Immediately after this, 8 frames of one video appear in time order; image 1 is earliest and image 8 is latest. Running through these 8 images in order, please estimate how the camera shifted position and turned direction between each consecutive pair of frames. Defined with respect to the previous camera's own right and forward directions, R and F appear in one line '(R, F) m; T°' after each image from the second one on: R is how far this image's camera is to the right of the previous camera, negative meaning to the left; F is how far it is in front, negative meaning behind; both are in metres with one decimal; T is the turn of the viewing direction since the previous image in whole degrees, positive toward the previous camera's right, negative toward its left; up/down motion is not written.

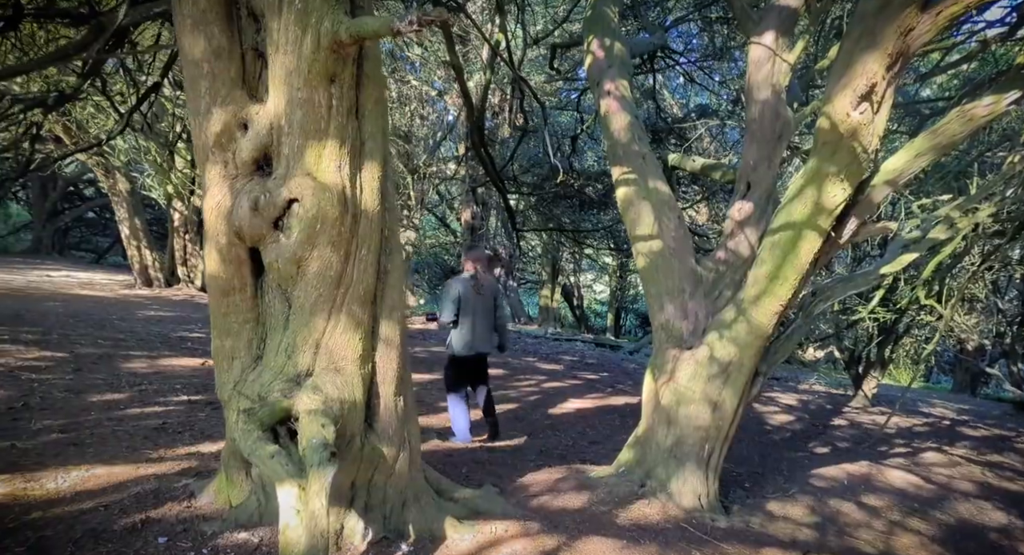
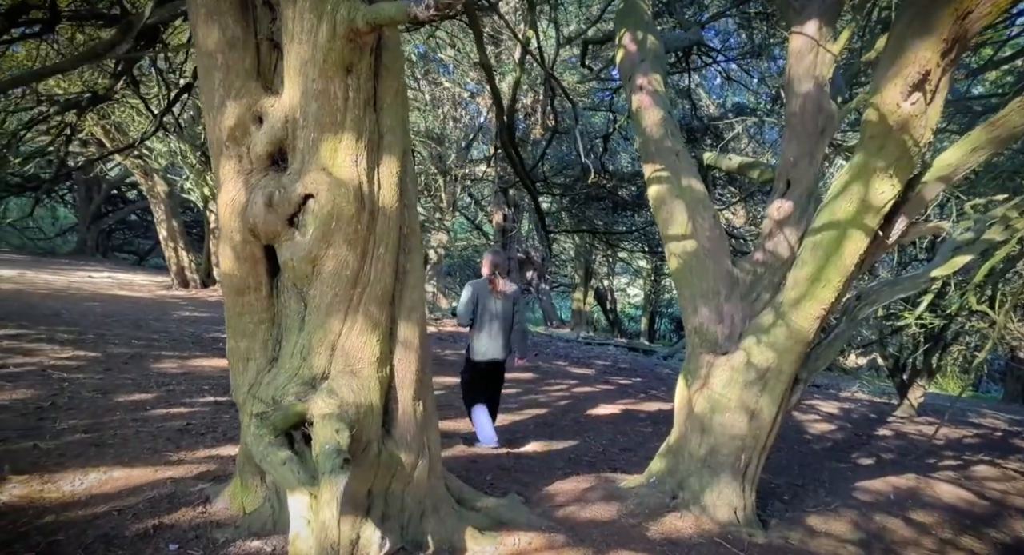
(0.0, +0.2) m; -3°
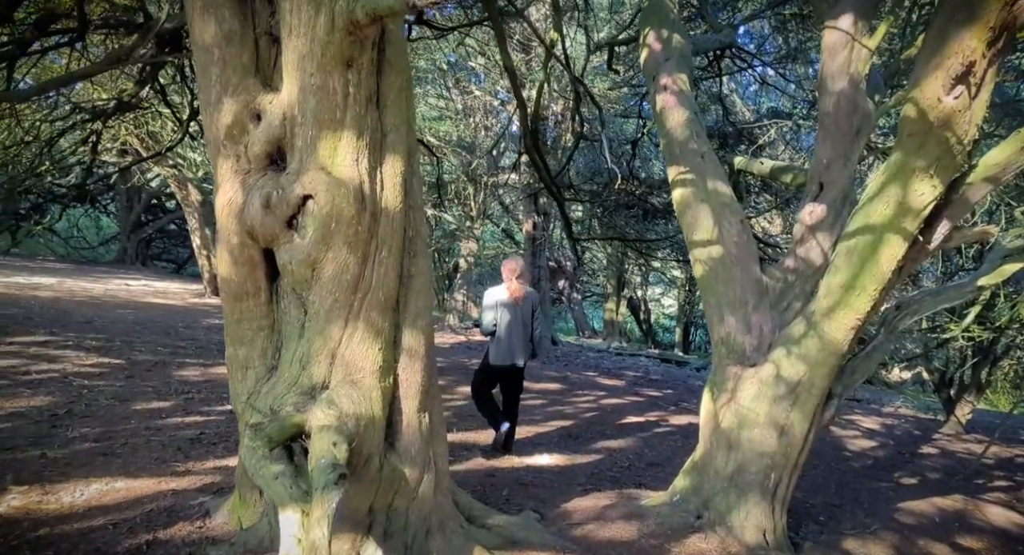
(+0.1, +0.2) m; -3°
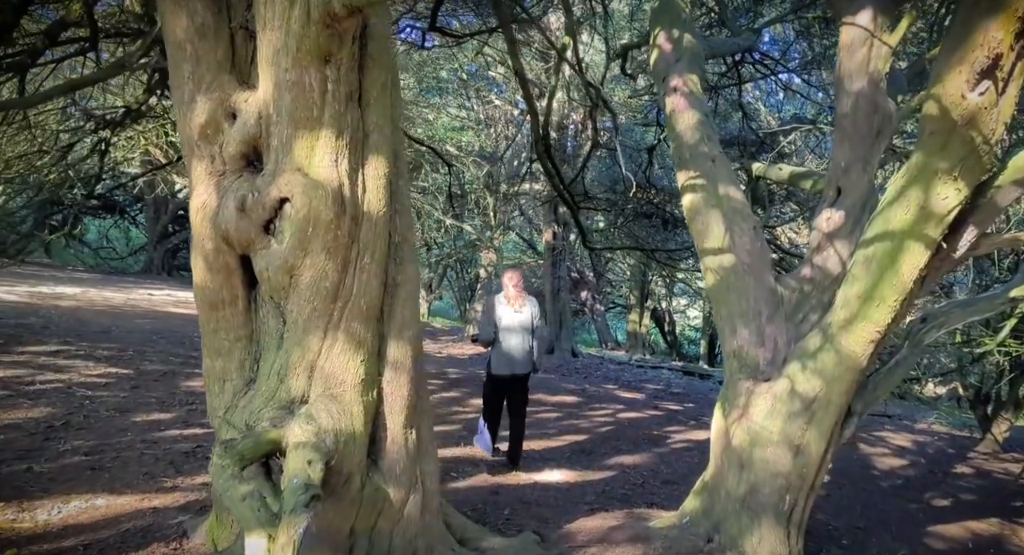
(+0.2, +0.2) m; -2°
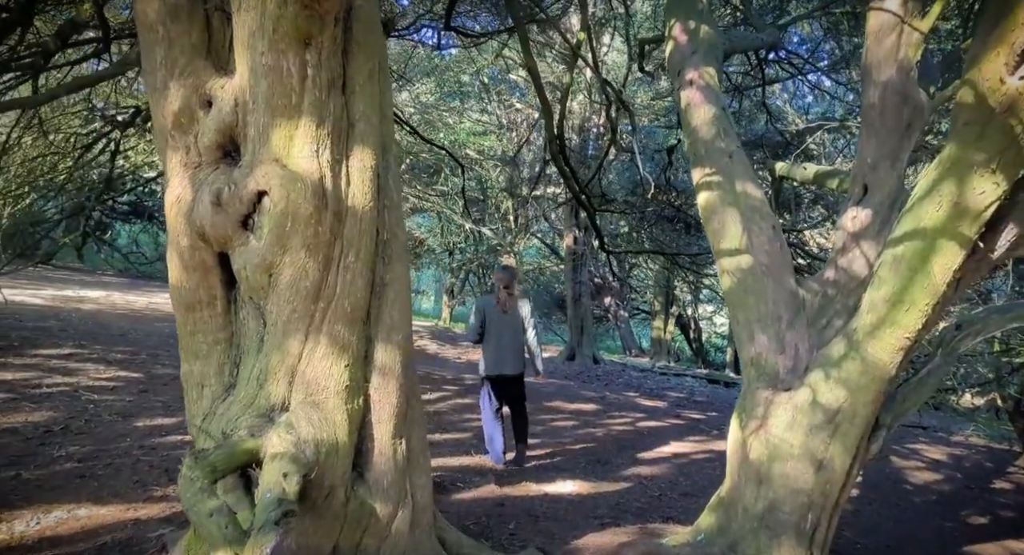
(+0.1, +0.2) m; -2°
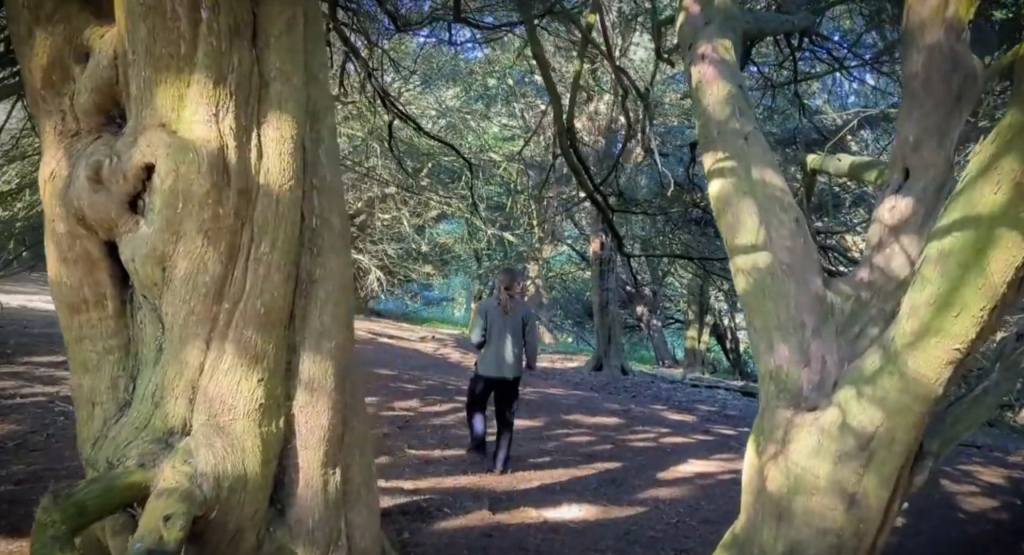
(+0.3, +0.5) m; -3°
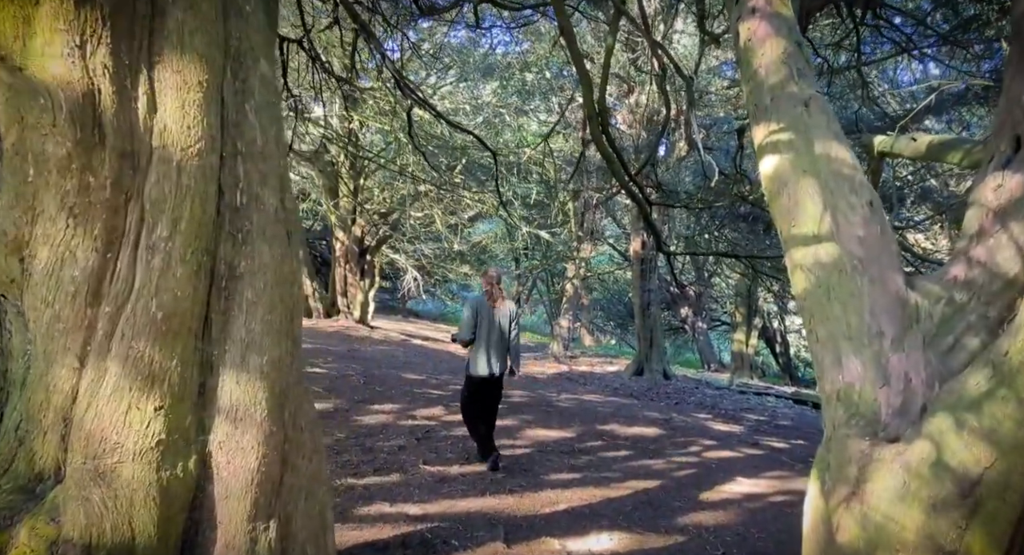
(+0.2, +0.6) m; -4°
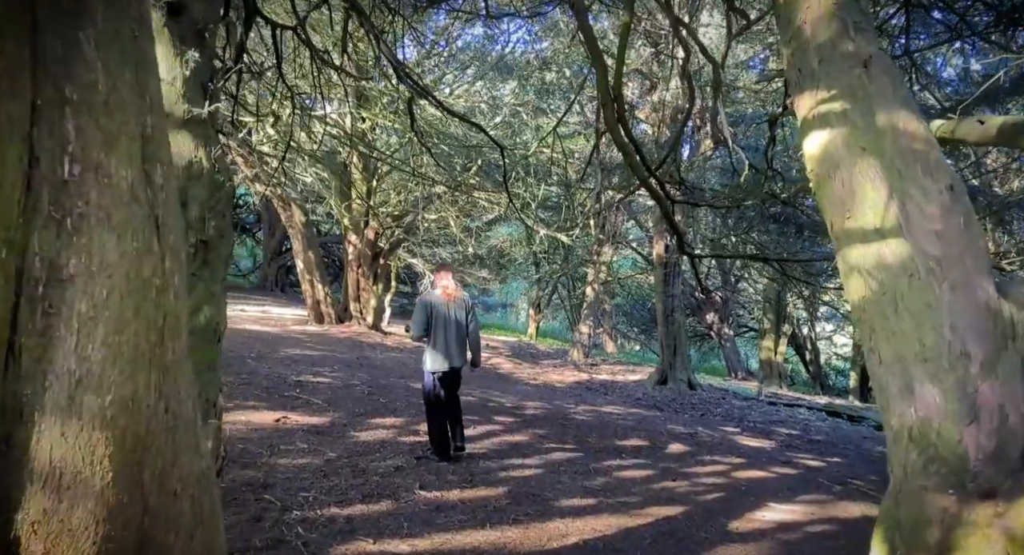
(+0.1, +0.6) m; -2°
